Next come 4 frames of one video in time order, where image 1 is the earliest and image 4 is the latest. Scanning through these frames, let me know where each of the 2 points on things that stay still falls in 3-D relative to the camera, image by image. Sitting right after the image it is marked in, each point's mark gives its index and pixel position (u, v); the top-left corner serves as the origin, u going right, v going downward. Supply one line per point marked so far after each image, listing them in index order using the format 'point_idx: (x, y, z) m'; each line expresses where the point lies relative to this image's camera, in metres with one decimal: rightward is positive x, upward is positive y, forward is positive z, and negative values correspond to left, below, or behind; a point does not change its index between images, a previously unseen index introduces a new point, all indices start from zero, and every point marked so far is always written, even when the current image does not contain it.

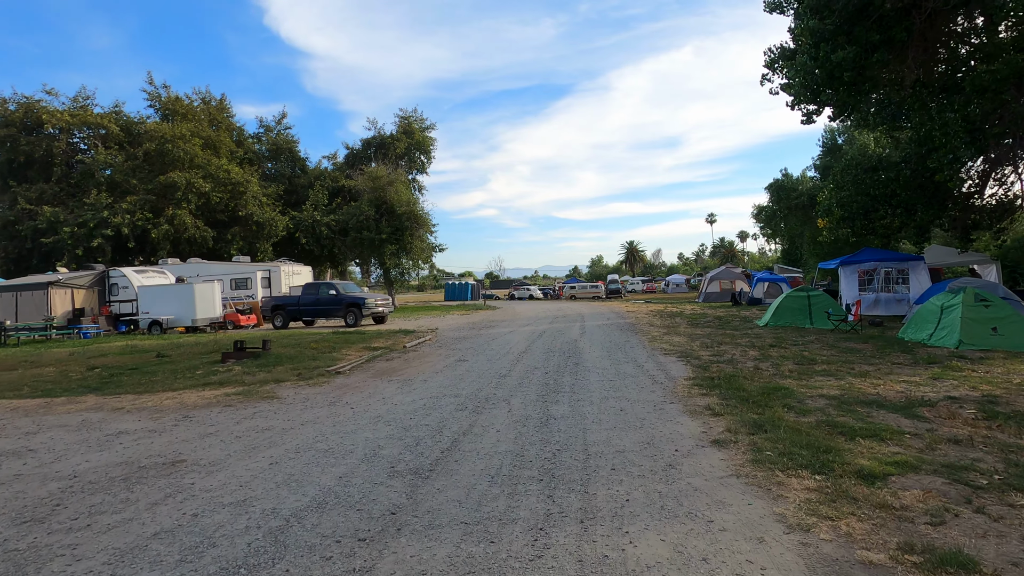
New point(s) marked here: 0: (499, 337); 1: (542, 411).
0: (-0.4, -1.5, +16.4) m
1: (+0.4, -1.5, +6.4) m
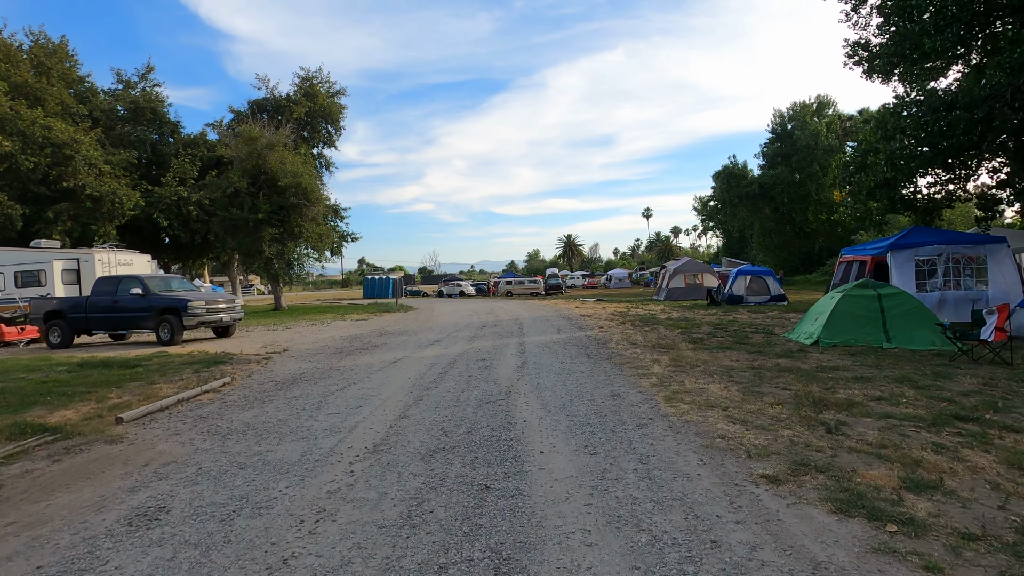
0: (-2.4, -1.4, +8.7) m
1: (-0.4, -1.5, -1.1) m
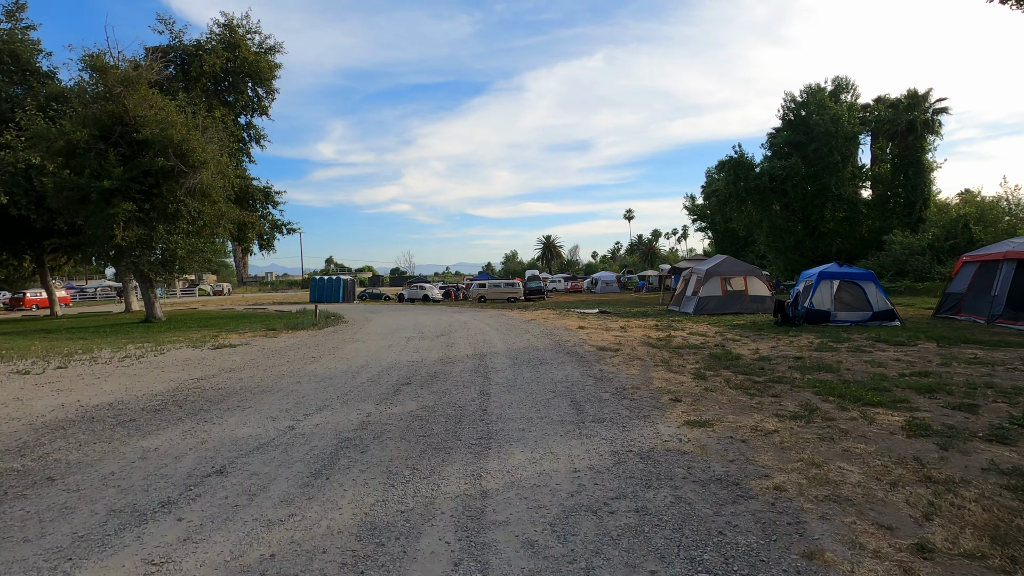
0: (-2.7, -1.5, 0.0) m
1: (-0.3, -1.6, -9.8) m
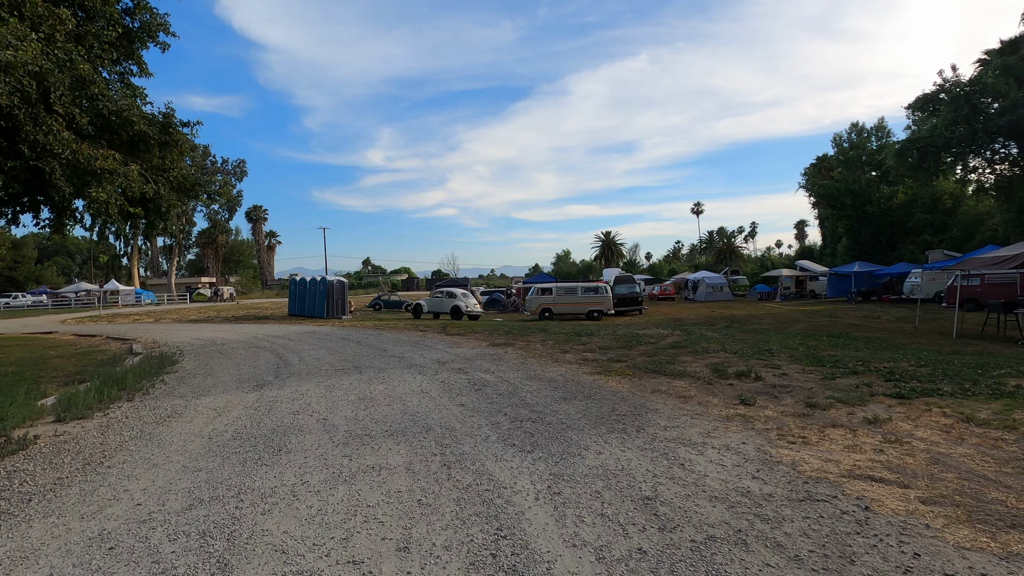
0: (-2.0, -1.6, -16.4) m
1: (-0.5, -1.6, -26.3) m
